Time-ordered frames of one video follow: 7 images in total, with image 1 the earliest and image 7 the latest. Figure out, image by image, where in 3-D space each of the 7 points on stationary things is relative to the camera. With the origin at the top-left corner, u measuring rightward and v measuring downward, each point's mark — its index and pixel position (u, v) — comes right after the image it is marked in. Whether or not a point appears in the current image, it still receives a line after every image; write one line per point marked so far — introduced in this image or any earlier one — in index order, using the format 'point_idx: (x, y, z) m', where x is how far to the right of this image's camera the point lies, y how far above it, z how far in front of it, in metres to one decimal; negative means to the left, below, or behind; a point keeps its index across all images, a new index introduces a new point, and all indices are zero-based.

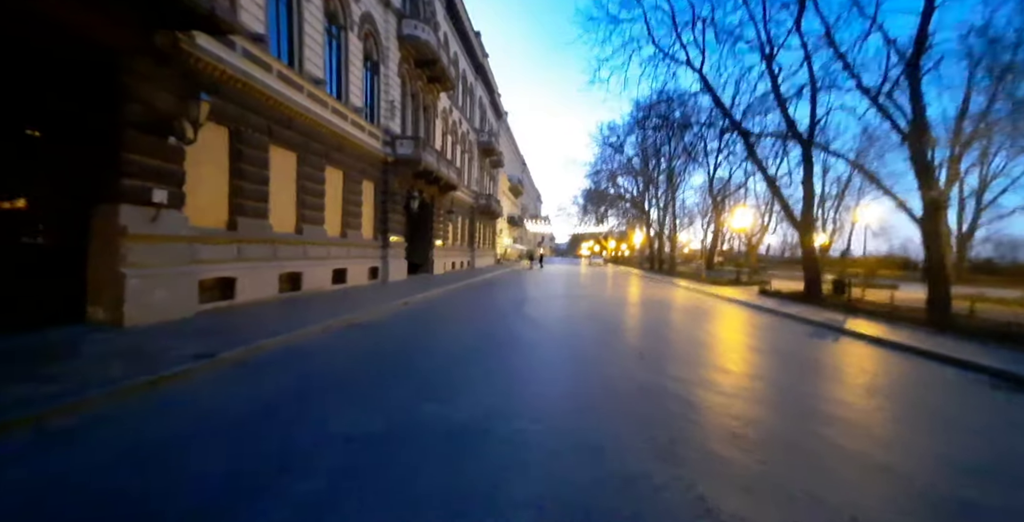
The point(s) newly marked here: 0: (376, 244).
0: (-6.1, +0.7, +18.6) m
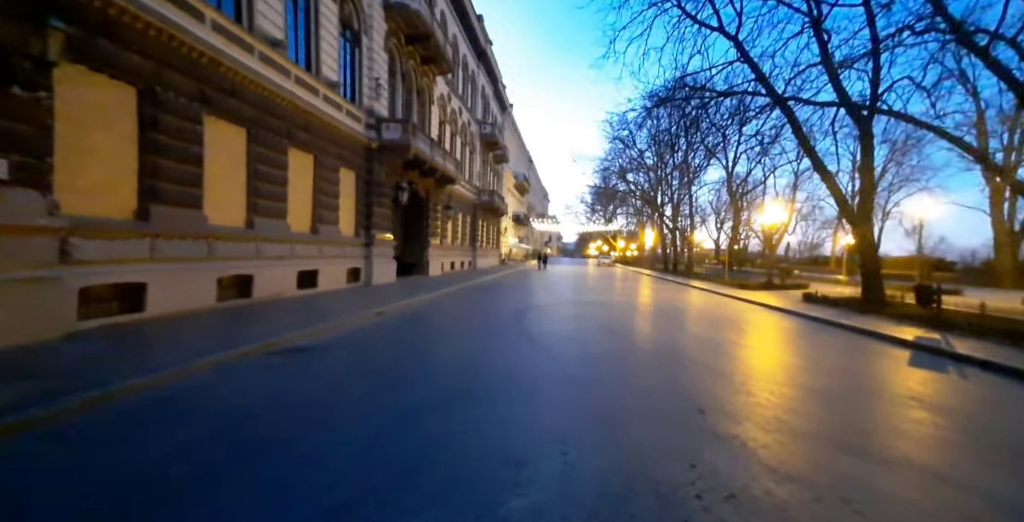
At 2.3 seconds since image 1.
0: (-6.1, +0.7, +16.3) m
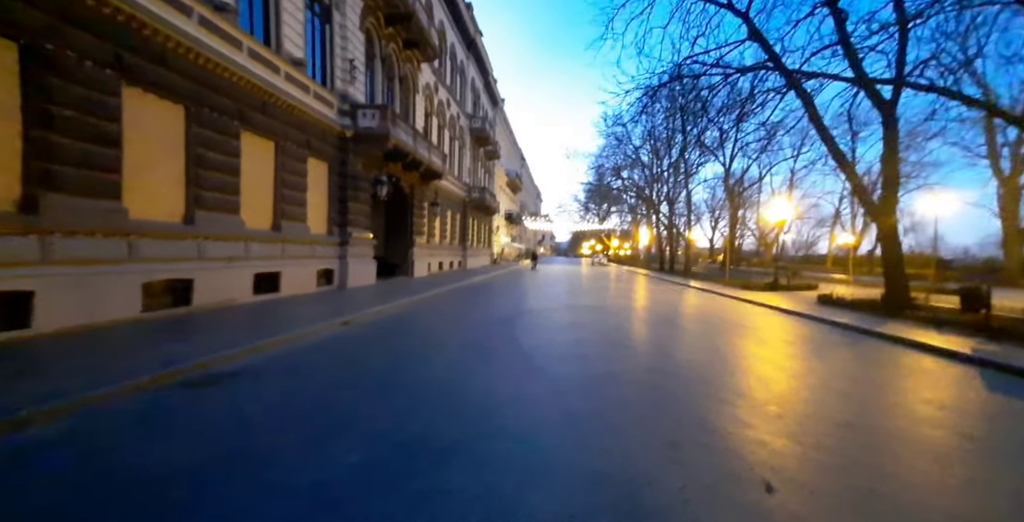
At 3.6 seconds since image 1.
0: (-6.5, +0.7, +14.7) m
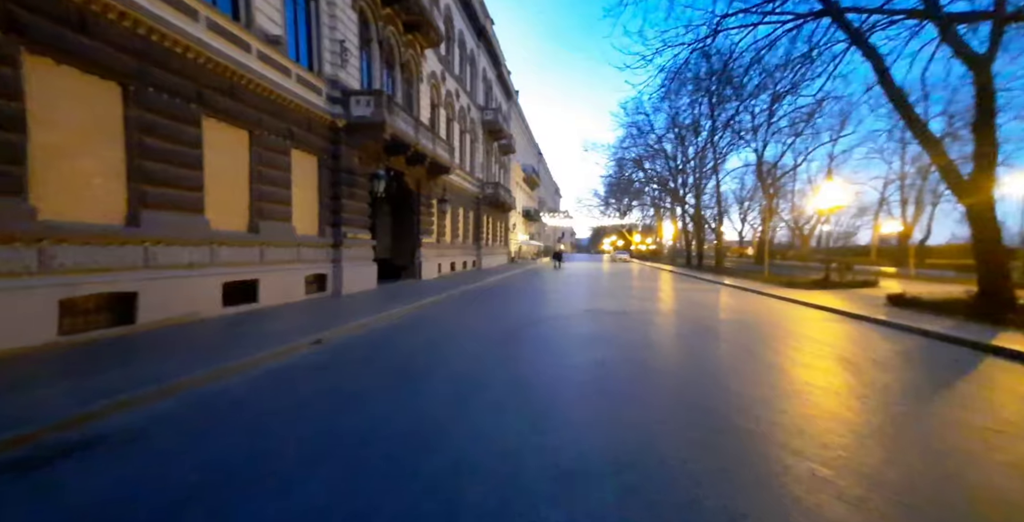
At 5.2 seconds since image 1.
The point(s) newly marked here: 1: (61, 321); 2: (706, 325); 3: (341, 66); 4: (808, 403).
0: (-6.1, +0.6, +13.3) m
1: (-7.0, -0.9, +6.4) m
2: (+5.6, -1.8, +11.9) m
3: (-5.8, +6.6, +13.8) m
4: (+3.6, -1.7, +5.0) m
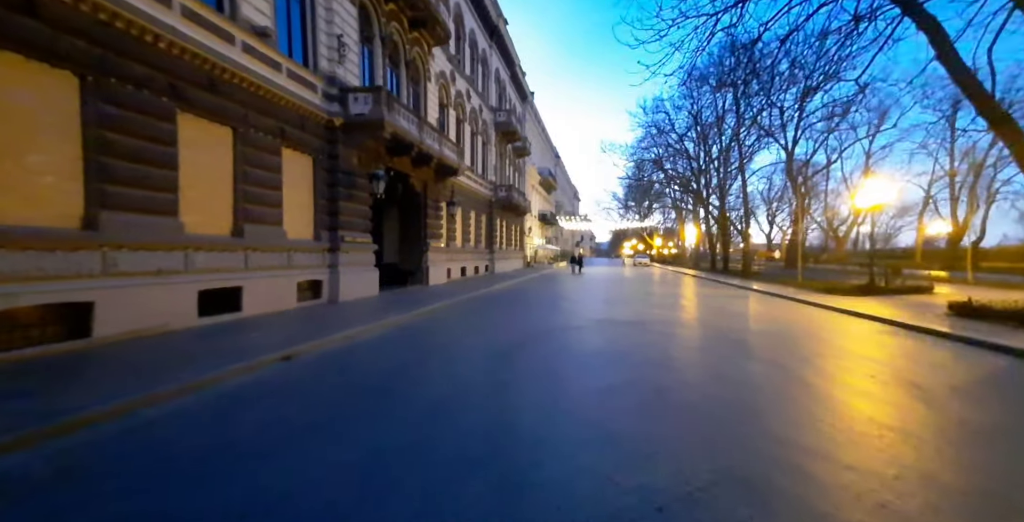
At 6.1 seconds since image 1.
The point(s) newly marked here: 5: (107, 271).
0: (-5.9, +0.4, +12.6) m
1: (-7.1, -1.0, +5.7) m
2: (+5.7, -1.9, +10.6) m
3: (-5.6, +6.4, +13.1) m
4: (+3.4, -1.7, +3.8) m
5: (-6.8, -0.2, +6.9) m
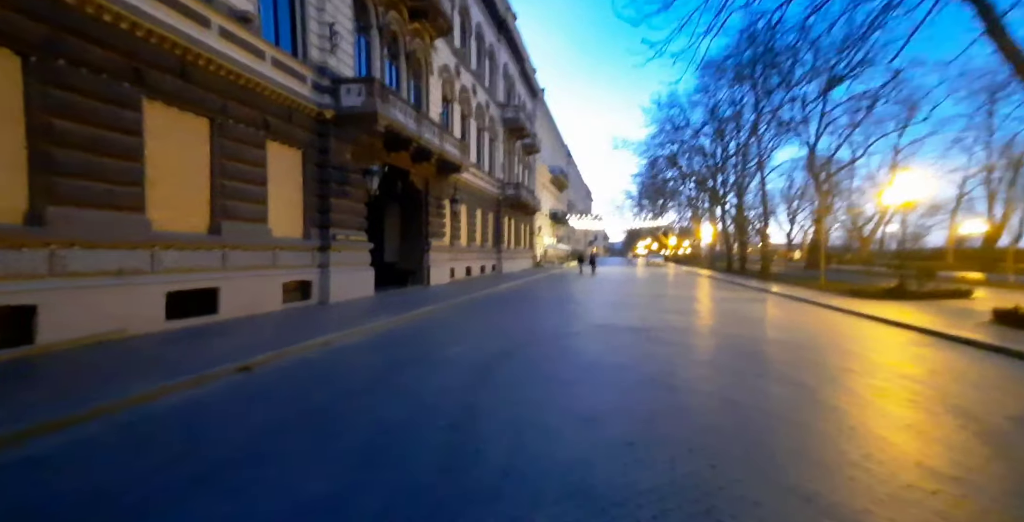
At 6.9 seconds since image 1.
0: (-5.9, +0.4, +12.0) m
1: (-7.4, -1.0, +5.2) m
2: (+5.6, -2.0, +9.6) m
3: (-5.6, +6.4, +12.5) m
4: (+3.1, -1.8, +2.9) m
5: (-7.0, -0.2, +6.4) m
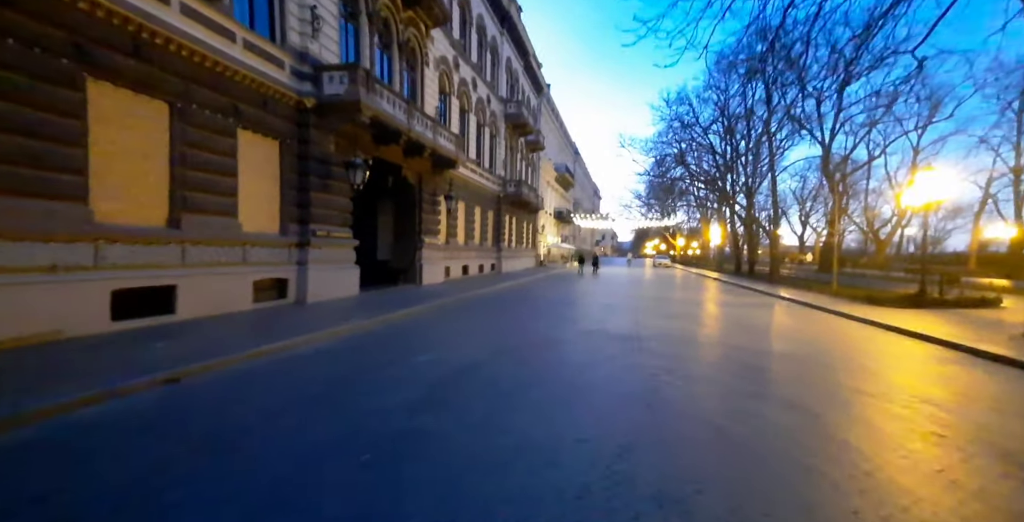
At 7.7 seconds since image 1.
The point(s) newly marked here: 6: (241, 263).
0: (-6.2, +0.5, +11.3) m
1: (-7.8, -0.9, +4.5) m
2: (+5.2, -2.0, +8.8) m
3: (-5.8, +6.5, +11.8) m
4: (+2.5, -1.8, +2.1) m
5: (-7.5, -0.1, +5.7) m
6: (-6.5, 0.0, +10.0) m
